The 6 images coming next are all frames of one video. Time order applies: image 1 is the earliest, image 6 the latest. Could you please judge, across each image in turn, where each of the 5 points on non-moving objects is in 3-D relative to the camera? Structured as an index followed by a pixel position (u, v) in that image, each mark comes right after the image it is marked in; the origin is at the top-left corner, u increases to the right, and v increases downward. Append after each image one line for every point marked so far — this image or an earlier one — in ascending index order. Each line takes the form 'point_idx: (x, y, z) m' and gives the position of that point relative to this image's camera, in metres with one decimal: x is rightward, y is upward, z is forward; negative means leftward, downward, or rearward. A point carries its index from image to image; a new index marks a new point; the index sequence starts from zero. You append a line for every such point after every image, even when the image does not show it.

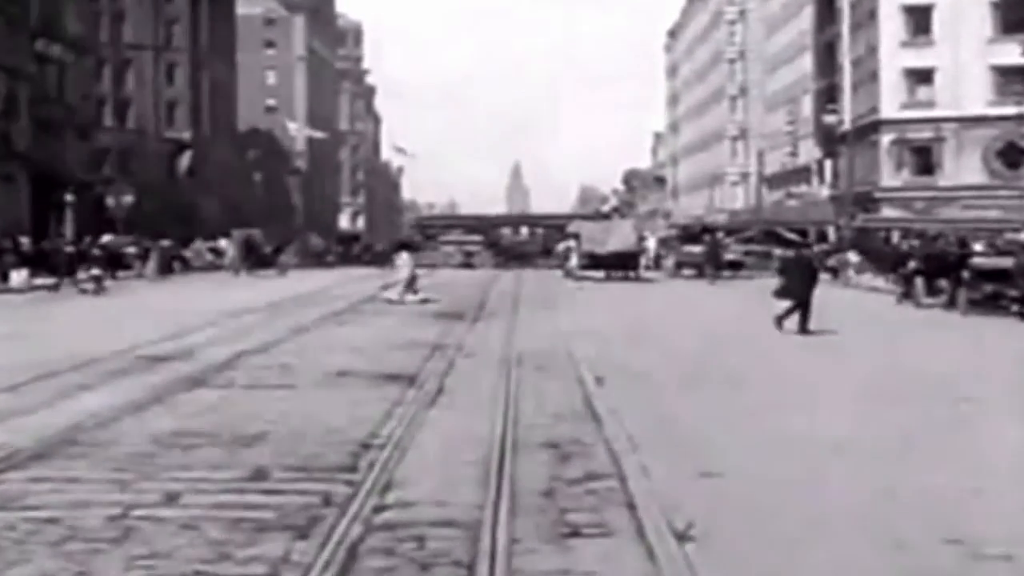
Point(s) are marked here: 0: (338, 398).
0: (-1.0, -0.6, +17.9) m
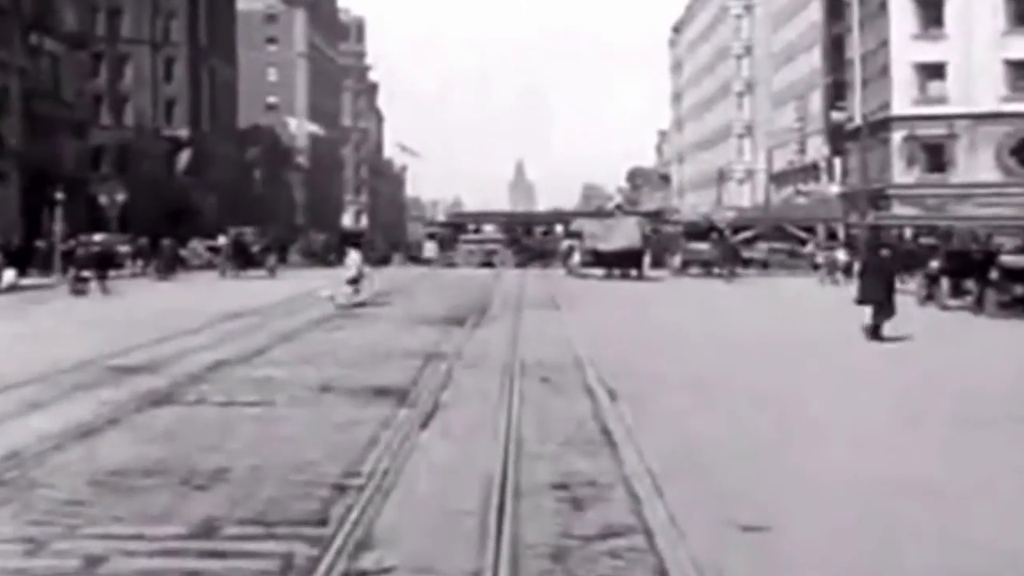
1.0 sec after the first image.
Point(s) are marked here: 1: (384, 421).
0: (-1.0, -0.7, +15.8) m
1: (-0.6, -0.7, +15.6) m
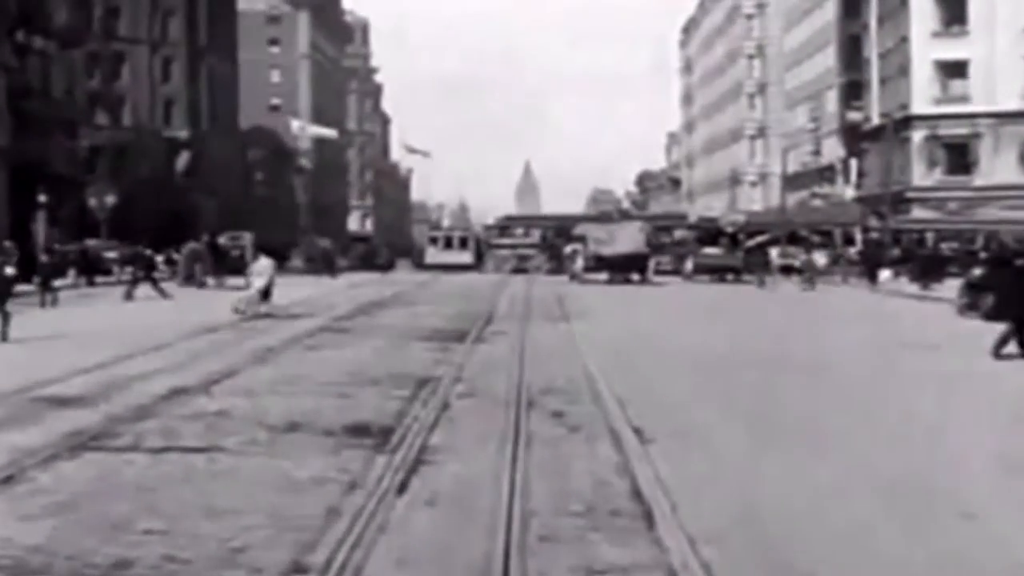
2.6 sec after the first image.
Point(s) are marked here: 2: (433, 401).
0: (-1.0, -0.7, +12.5) m
1: (-0.6, -0.8, +12.3) m
2: (-0.5, -0.7, +18.4) m
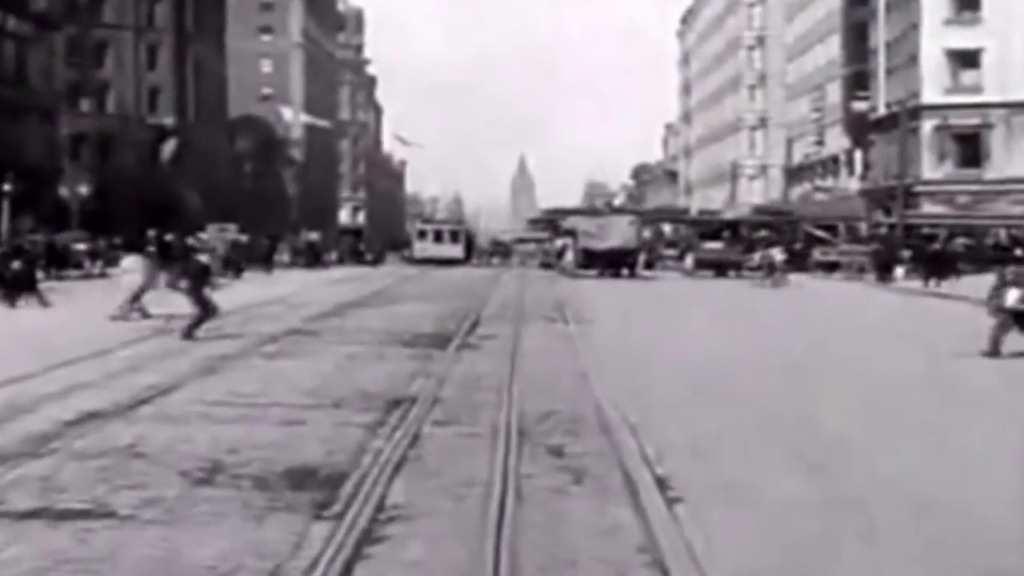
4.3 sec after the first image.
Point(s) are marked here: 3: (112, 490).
0: (-1.0, -0.8, +9.0) m
1: (-0.7, -0.8, +8.8) m
2: (-0.5, -0.7, +14.9) m
3: (-1.4, -0.7, +11.1) m
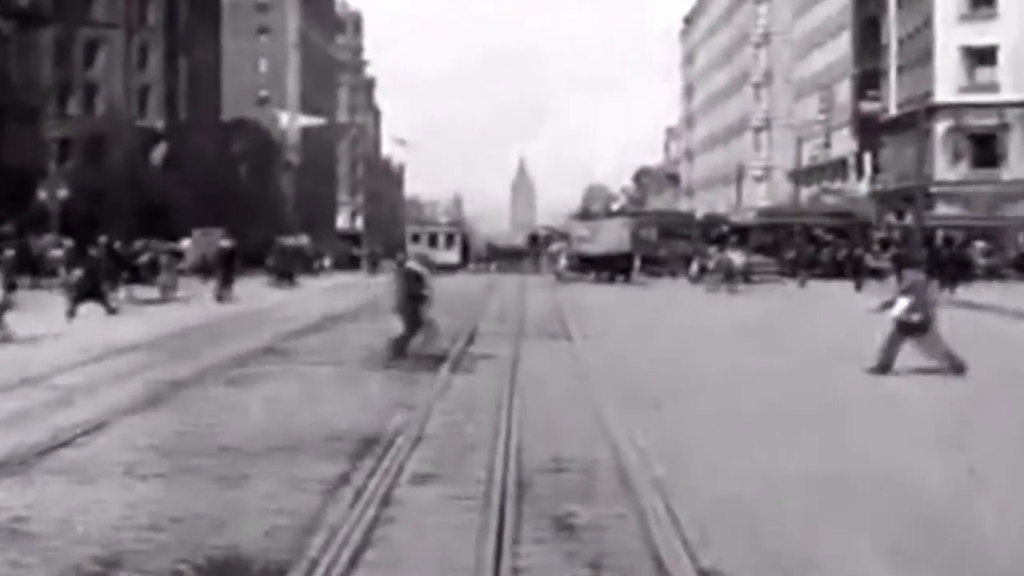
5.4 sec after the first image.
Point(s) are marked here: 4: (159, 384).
0: (-1.0, -0.8, +5.9) m
1: (-0.7, -0.9, +5.8) m
2: (-0.5, -0.8, +11.9) m
3: (-1.5, -0.8, +8.1) m
4: (-2.3, -0.6, +19.6) m
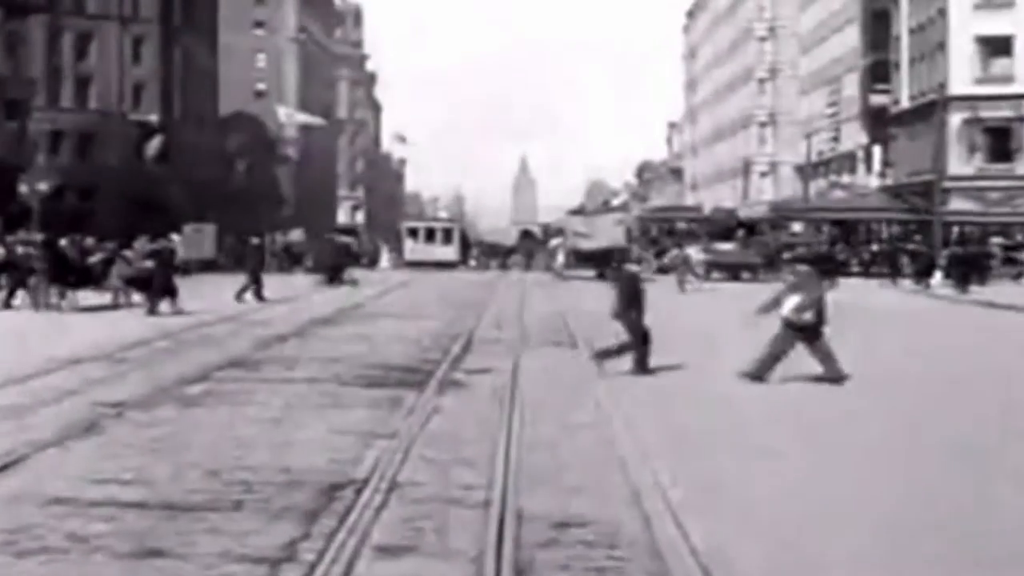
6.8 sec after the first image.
0: (-1.1, -0.9, +3.2) m
1: (-0.7, -0.9, +3.0) m
2: (-0.5, -0.8, +9.1) m
3: (-1.5, -0.9, +5.3) m
4: (-2.3, -0.6, +16.8) m
